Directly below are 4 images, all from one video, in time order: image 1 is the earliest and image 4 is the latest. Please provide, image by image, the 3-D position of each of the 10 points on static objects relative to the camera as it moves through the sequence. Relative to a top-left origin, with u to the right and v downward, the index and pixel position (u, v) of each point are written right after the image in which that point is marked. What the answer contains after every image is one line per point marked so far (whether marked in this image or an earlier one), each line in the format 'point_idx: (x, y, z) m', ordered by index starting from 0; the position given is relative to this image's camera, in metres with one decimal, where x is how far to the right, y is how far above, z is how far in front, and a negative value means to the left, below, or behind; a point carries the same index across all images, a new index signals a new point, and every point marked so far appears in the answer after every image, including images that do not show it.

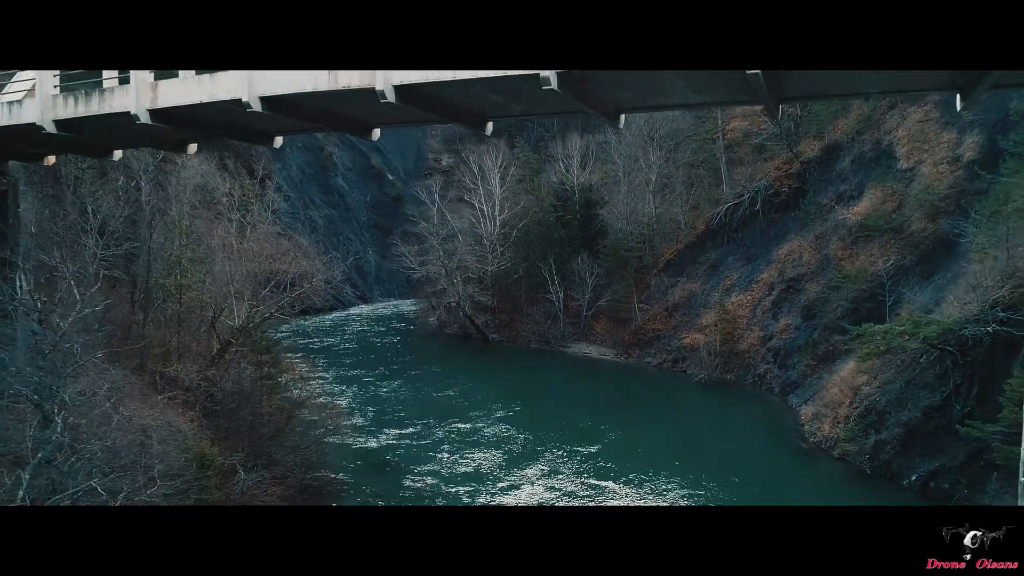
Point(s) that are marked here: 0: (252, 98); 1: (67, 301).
0: (-3.1, +2.2, +8.7) m
1: (-9.5, -0.8, +15.6) m
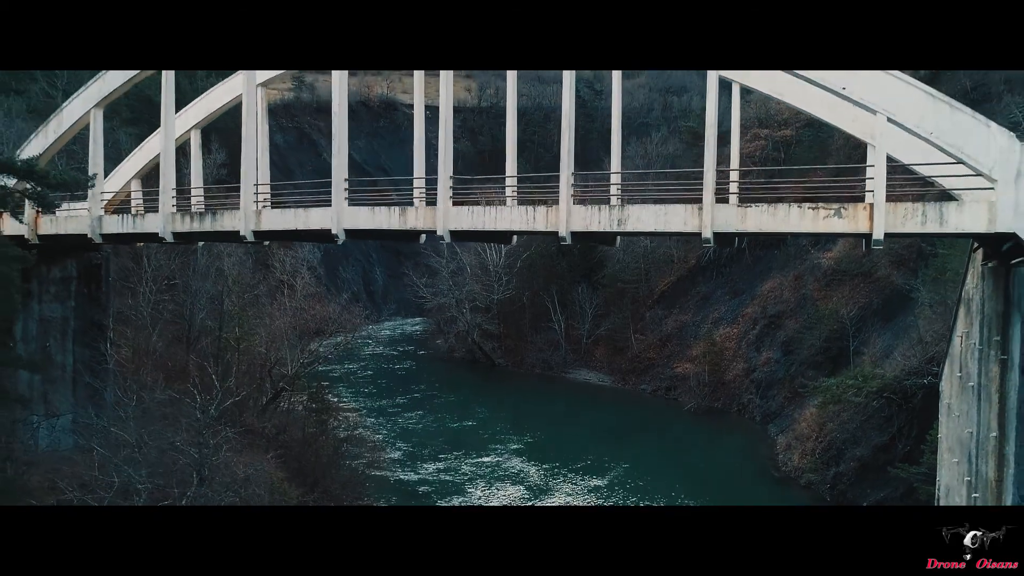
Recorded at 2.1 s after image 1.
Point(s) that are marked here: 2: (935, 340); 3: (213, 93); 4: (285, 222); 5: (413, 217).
0: (-2.7, +0.9, +11.5) m
1: (-9.2, -2.1, +18.4) m
2: (+10.2, -1.3, +17.7) m
3: (-6.3, +4.1, +15.7) m
4: (-3.7, +1.1, +12.1) m
5: (-1.5, +1.1, +11.0) m
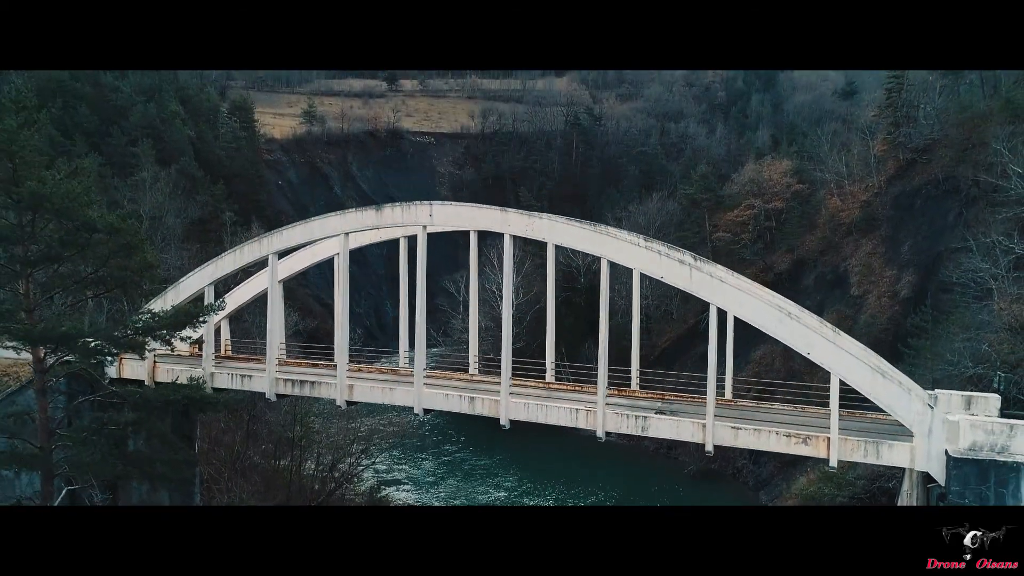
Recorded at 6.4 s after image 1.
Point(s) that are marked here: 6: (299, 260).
0: (-1.8, -2.4, +14.6) m
1: (-8.3, -5.4, +21.5) m
2: (+11.0, -4.5, +20.9) m
3: (-5.5, +0.8, +18.8) m
4: (-2.8, -2.2, +15.2) m
5: (-0.6, -2.2, +14.1) m
6: (-5.5, +0.7, +18.8) m
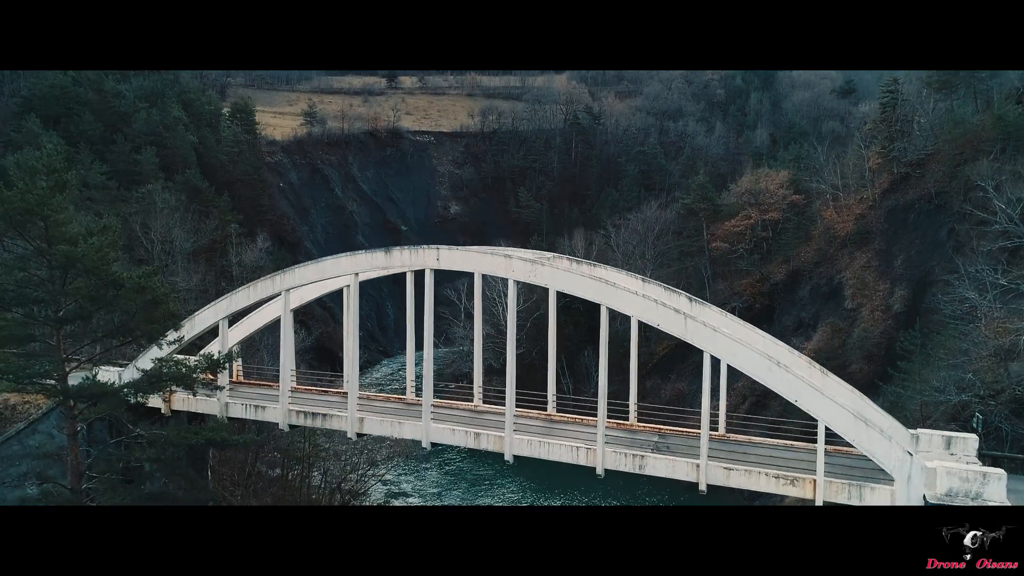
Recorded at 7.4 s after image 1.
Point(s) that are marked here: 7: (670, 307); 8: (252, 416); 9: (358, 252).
0: (-1.8, -3.2, +15.3) m
1: (-8.3, -6.2, +22.2) m
2: (+11.1, -5.3, +21.6) m
3: (-5.5, +0.1, +19.5) m
4: (-2.8, -3.0, +15.9) m
5: (-0.6, -3.1, +14.8) m
6: (-5.4, 0.0, +19.5) m
7: (+2.9, -0.3, +13.3) m
8: (-6.2, -3.0, +17.4) m
9: (-3.4, +0.8, +16.2) m
